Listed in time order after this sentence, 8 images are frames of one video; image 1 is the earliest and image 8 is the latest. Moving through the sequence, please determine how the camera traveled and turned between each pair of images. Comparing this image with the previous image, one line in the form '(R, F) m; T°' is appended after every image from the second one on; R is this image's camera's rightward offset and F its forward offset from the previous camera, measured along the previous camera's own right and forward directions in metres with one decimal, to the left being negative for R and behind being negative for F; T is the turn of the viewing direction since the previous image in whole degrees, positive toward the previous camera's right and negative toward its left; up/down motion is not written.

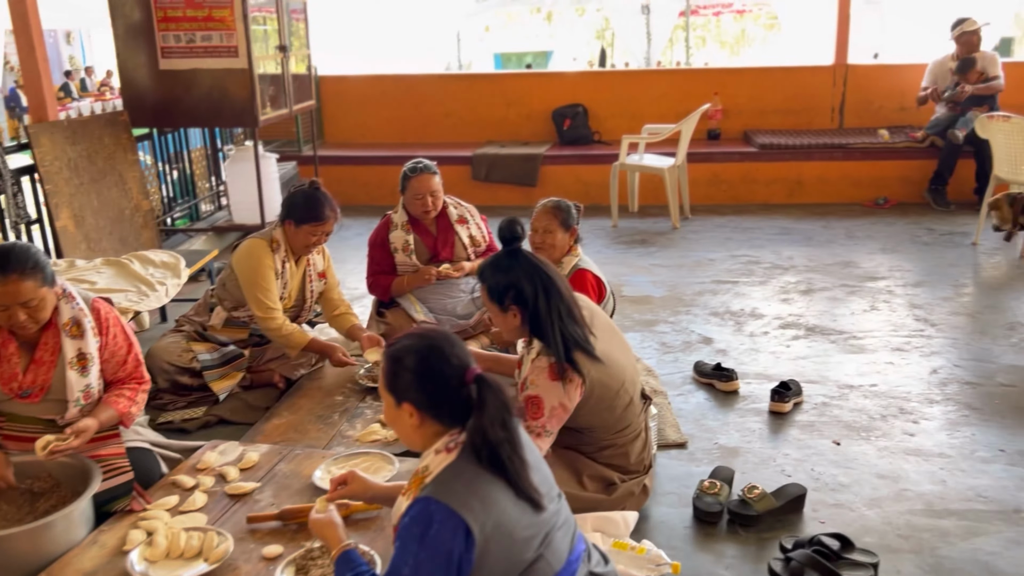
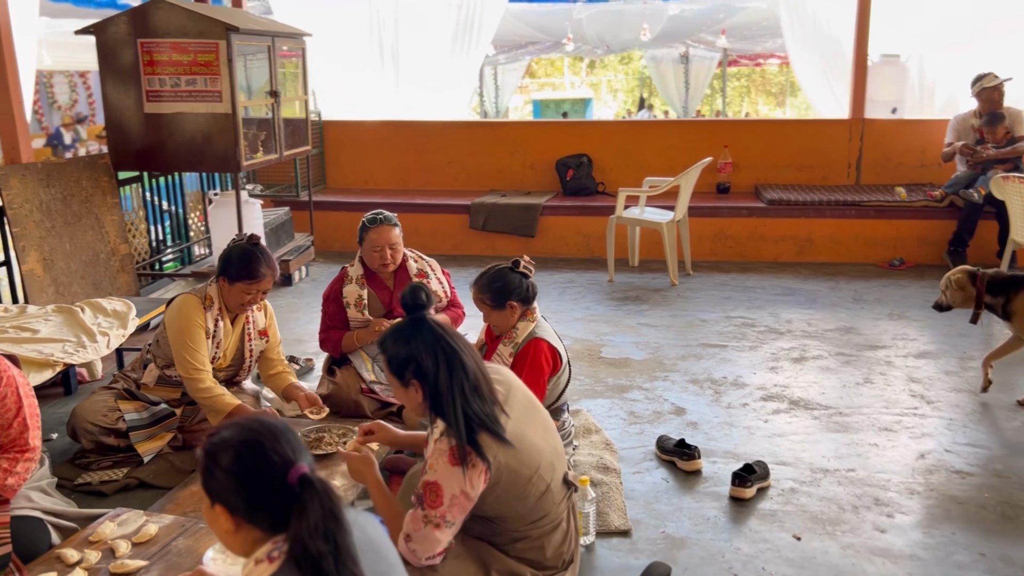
(+0.3, +0.2) m; -3°
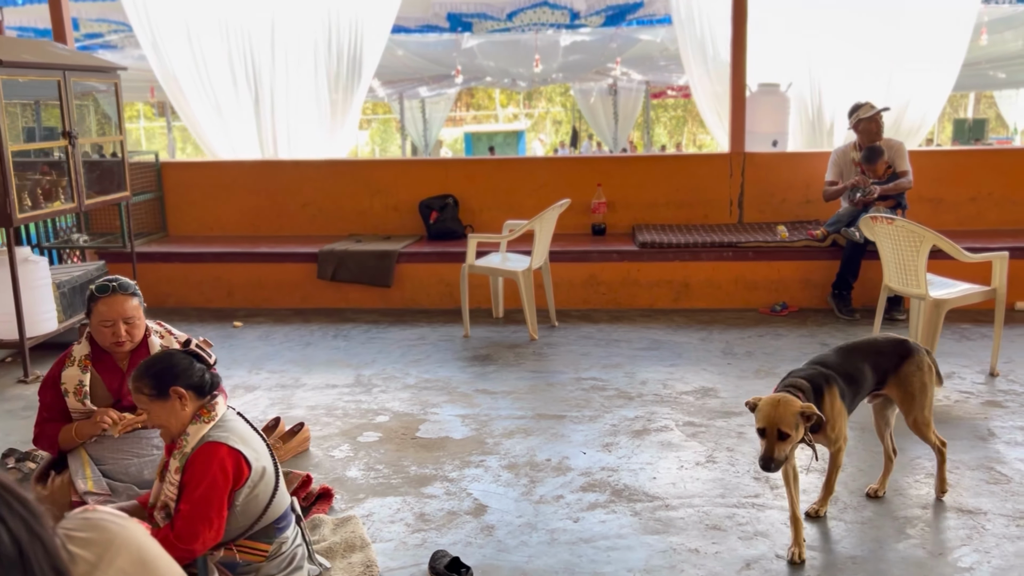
(+0.6, +0.5) m; +3°
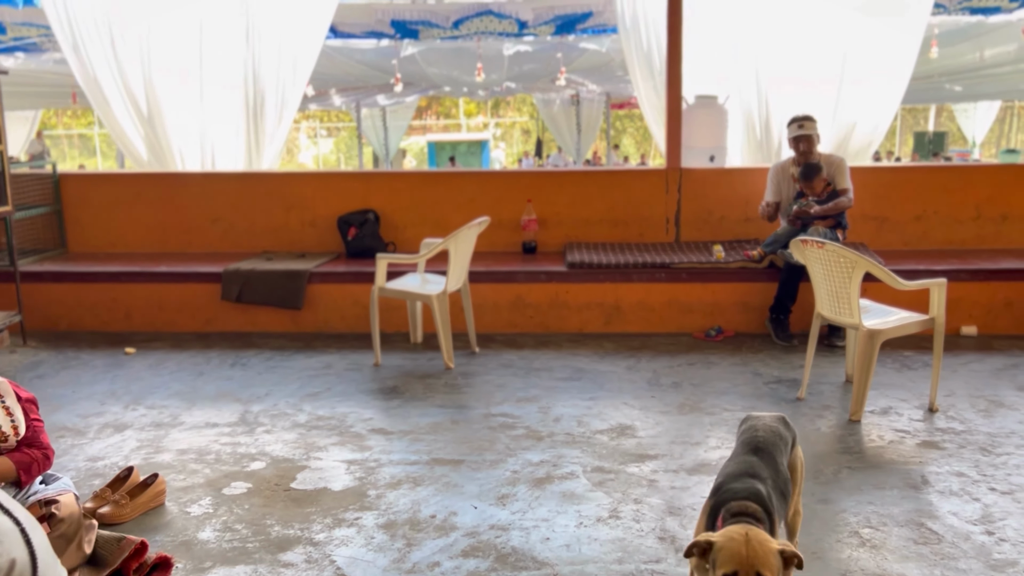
(+0.3, +0.3) m; +2°
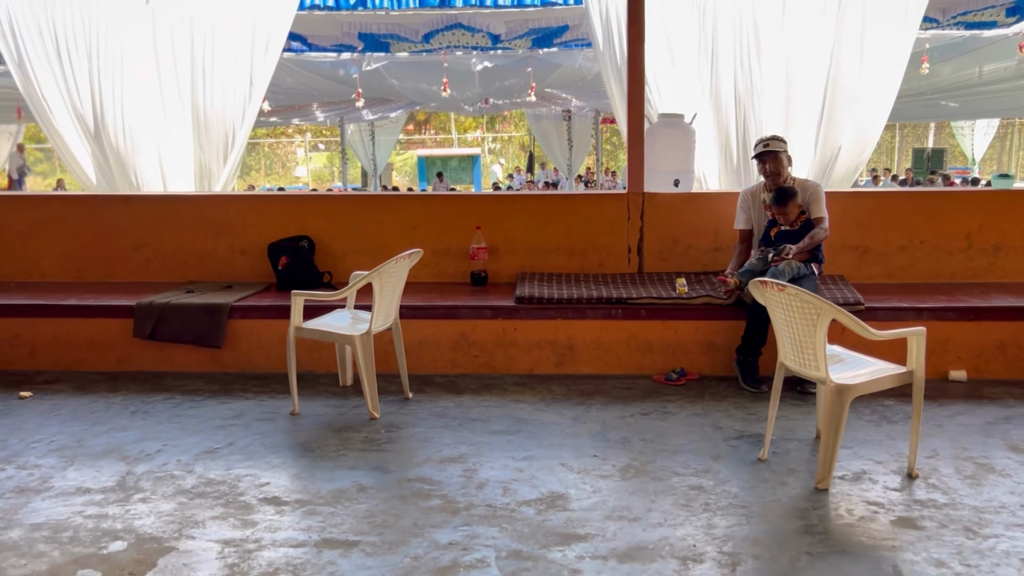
(+0.3, +0.4) m; 0°
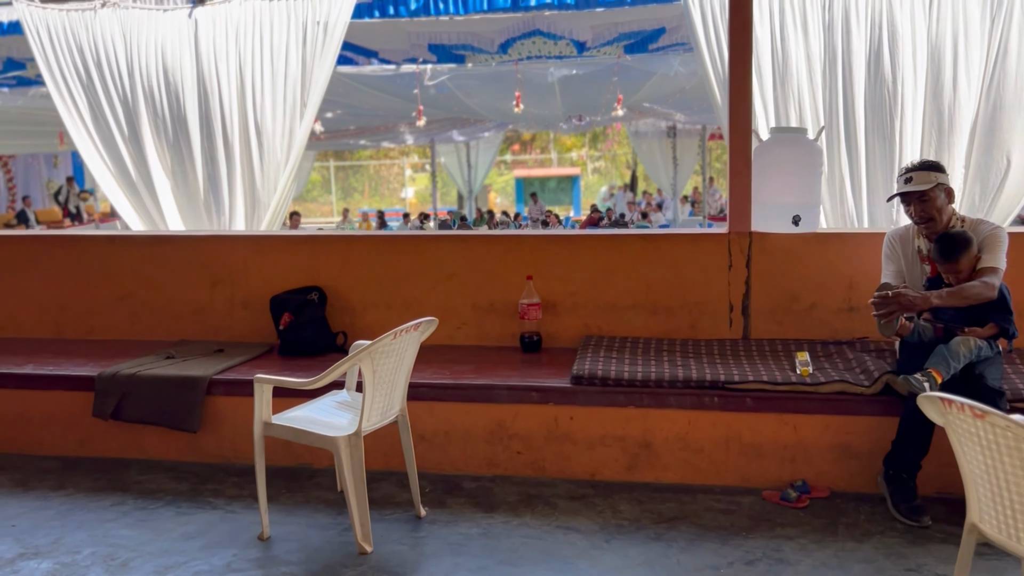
(+0.2, +1.1) m; -7°
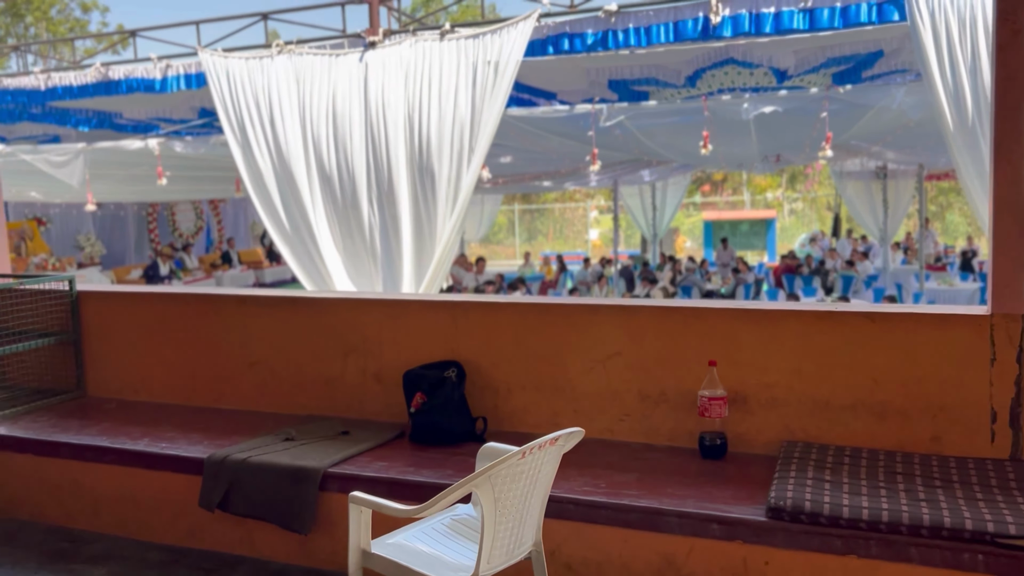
(0.0, +0.7) m; -12°
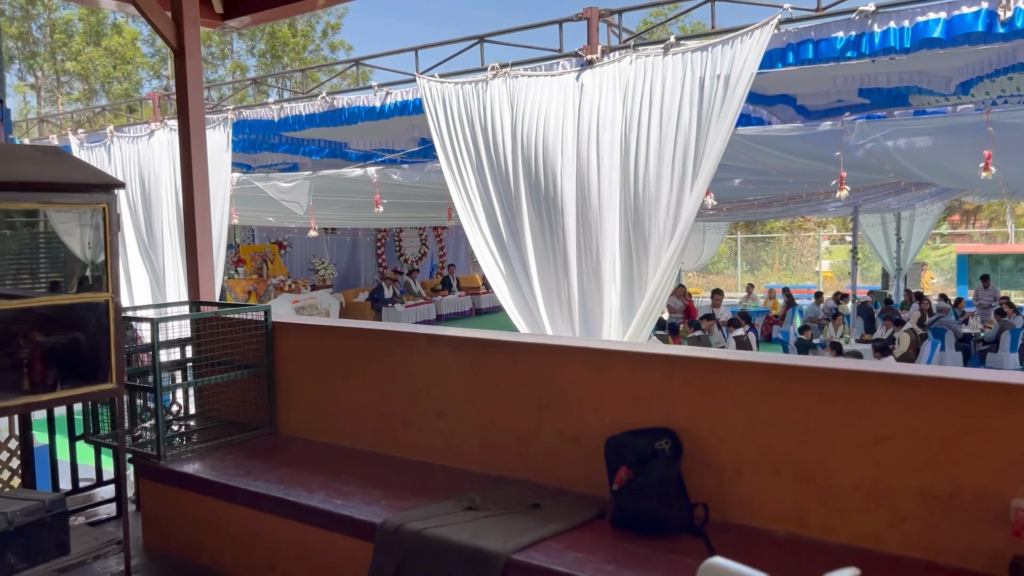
(0.0, +0.5) m; -14°
